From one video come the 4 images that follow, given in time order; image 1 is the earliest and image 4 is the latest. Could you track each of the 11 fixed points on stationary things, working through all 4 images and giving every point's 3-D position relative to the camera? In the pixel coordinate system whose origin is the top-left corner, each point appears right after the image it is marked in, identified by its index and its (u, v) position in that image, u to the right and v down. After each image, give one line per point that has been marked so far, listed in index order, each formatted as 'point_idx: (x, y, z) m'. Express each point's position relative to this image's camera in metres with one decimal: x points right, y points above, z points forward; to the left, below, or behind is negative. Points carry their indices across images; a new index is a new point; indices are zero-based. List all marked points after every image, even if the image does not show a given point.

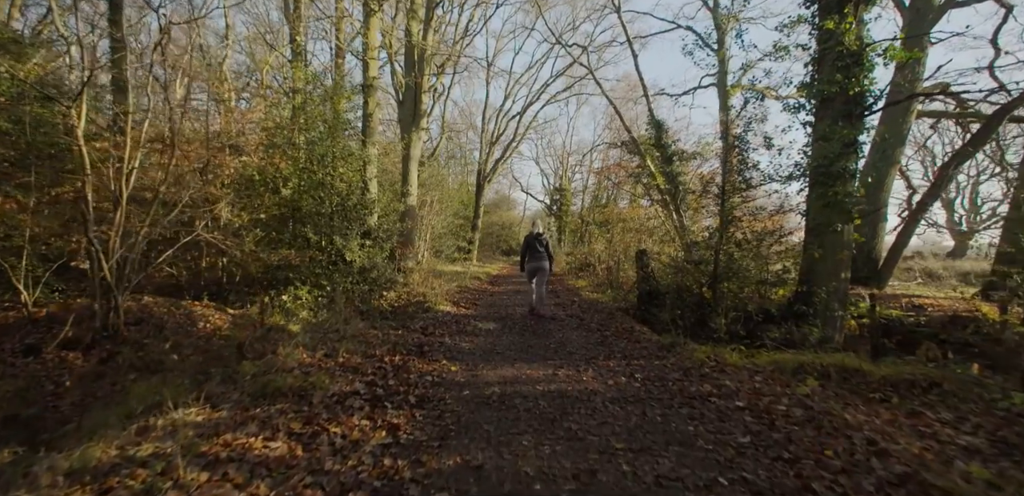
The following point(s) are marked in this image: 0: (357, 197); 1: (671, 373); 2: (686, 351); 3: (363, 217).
0: (-4.5, +1.5, +11.7) m
1: (+1.8, -1.4, +4.7) m
2: (+2.3, -1.4, +5.4) m
3: (-4.3, +0.9, +11.8) m
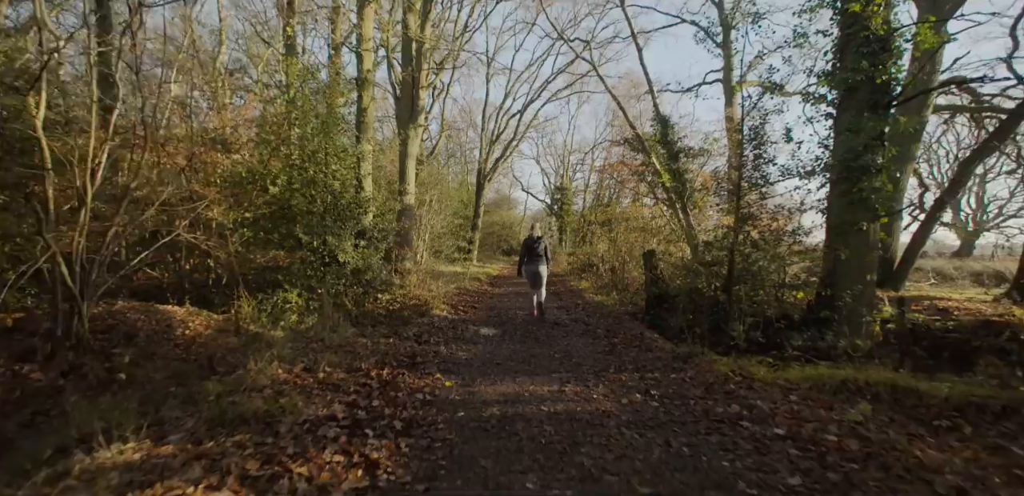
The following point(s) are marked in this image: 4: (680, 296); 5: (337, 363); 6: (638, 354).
0: (-4.4, +1.5, +11.2) m
1: (+1.8, -1.5, +4.2) m
2: (+2.3, -1.4, +4.9) m
3: (-4.3, +0.9, +11.2) m
4: (+3.4, -1.0, +8.3) m
5: (-2.0, -1.3, +4.6) m
6: (+1.8, -1.5, +5.8) m
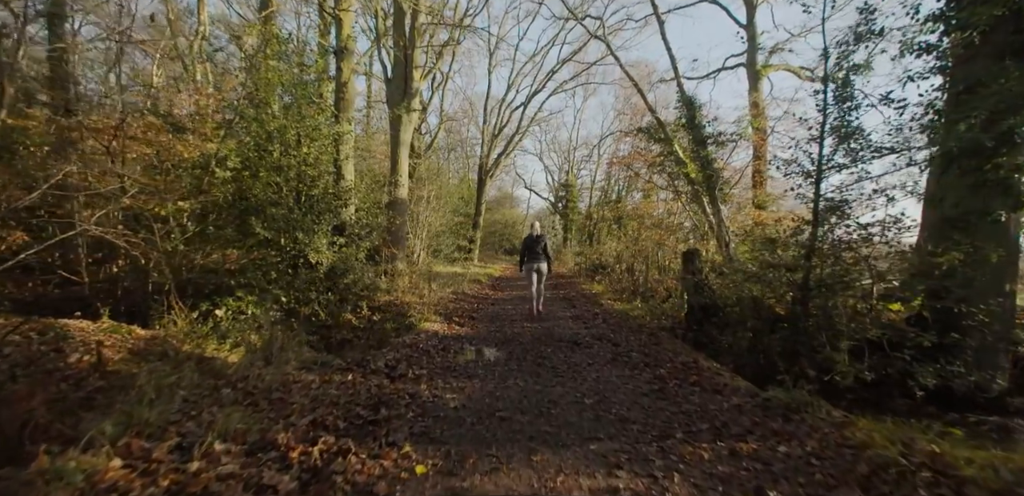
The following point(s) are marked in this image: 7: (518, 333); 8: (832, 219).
0: (-4.3, +1.5, +9.4) m
1: (+1.9, -1.4, +2.4) m
2: (+2.4, -1.4, +3.1) m
3: (-4.1, +0.9, +9.5) m
4: (+3.6, -1.0, +6.5) m
5: (-1.9, -1.3, +2.8) m
6: (+1.9, -1.5, +4.0) m
7: (+0.1, -1.6, +7.5) m
8: (+4.3, +0.4, +5.5) m
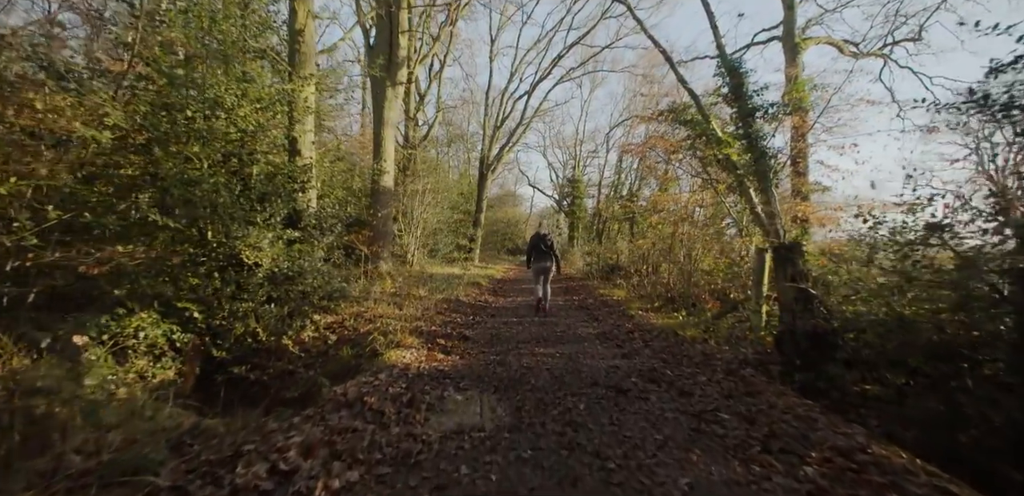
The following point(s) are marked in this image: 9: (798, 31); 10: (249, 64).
0: (-4.2, +1.6, +7.1) m
1: (+2.0, -1.4, 0.0) m
2: (+2.5, -1.3, +0.7) m
3: (-4.0, +1.0, +7.1) m
4: (+3.6, -0.9, +4.1) m
5: (-1.8, -1.2, +0.5) m
6: (+2.0, -1.4, +1.6) m
7: (+0.2, -1.5, +5.1) m
8: (+4.3, +0.5, +3.1) m
9: (+11.9, +9.1, +17.0) m
10: (-4.4, +3.2, +6.8) m
